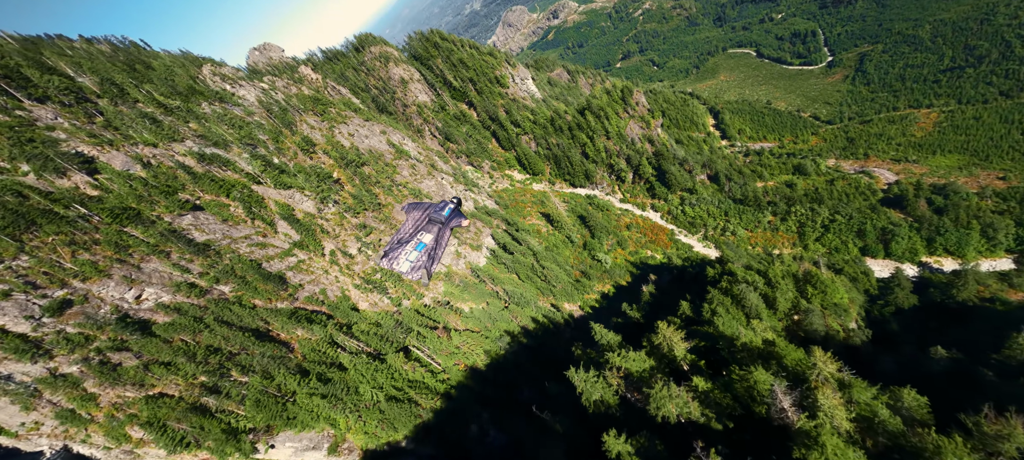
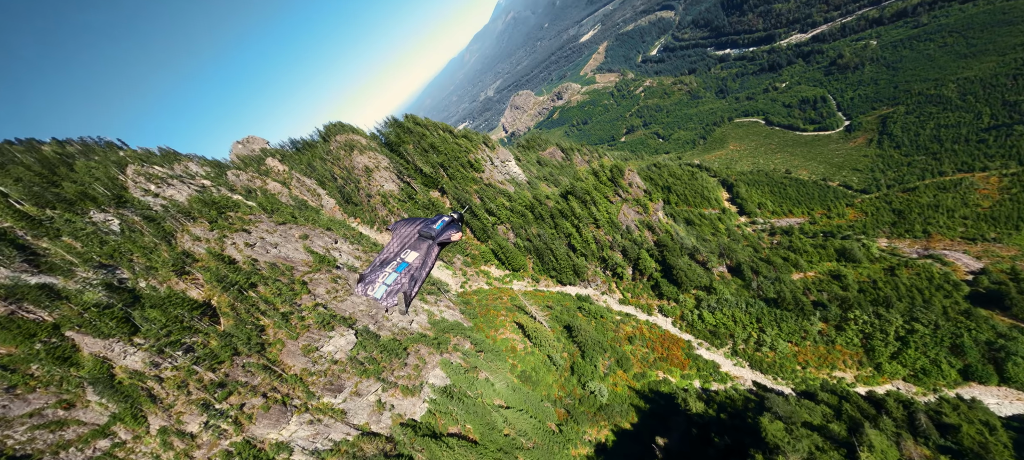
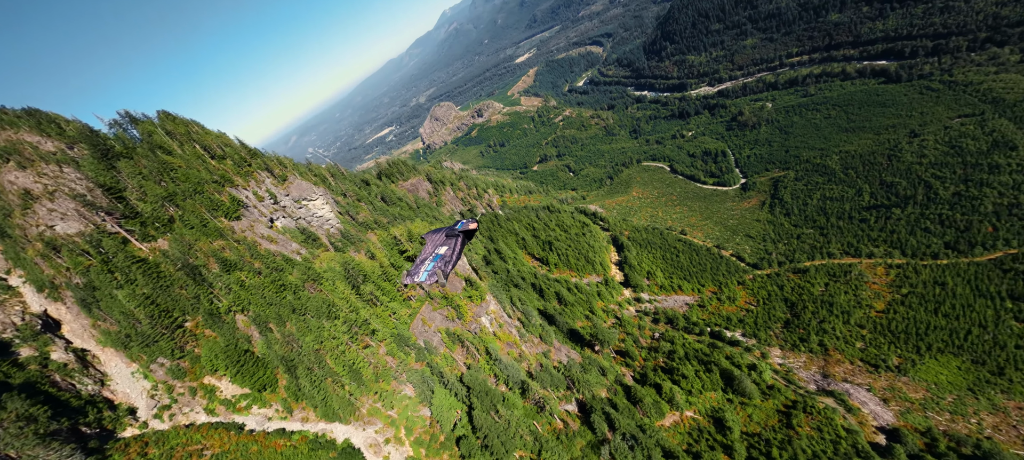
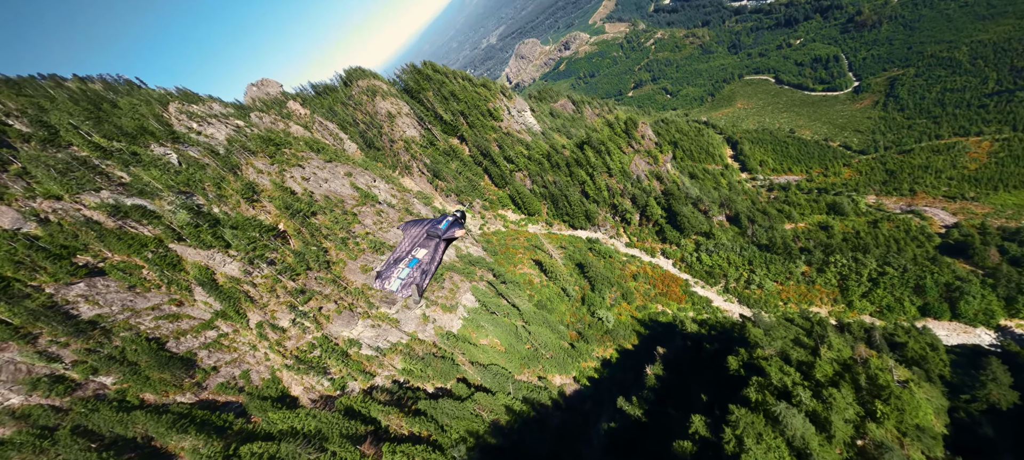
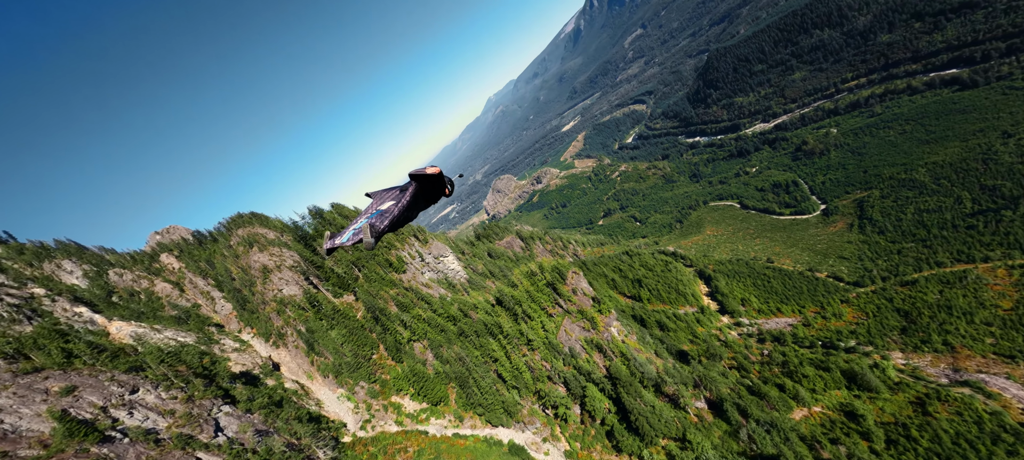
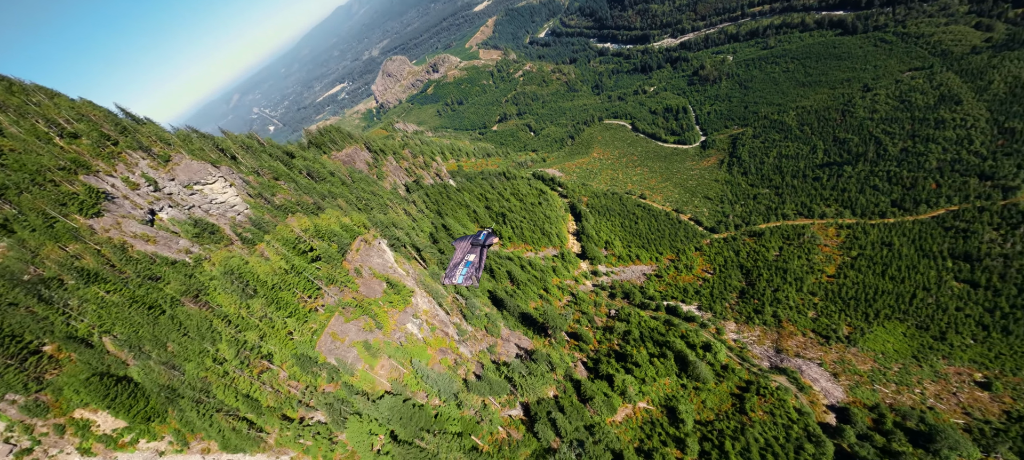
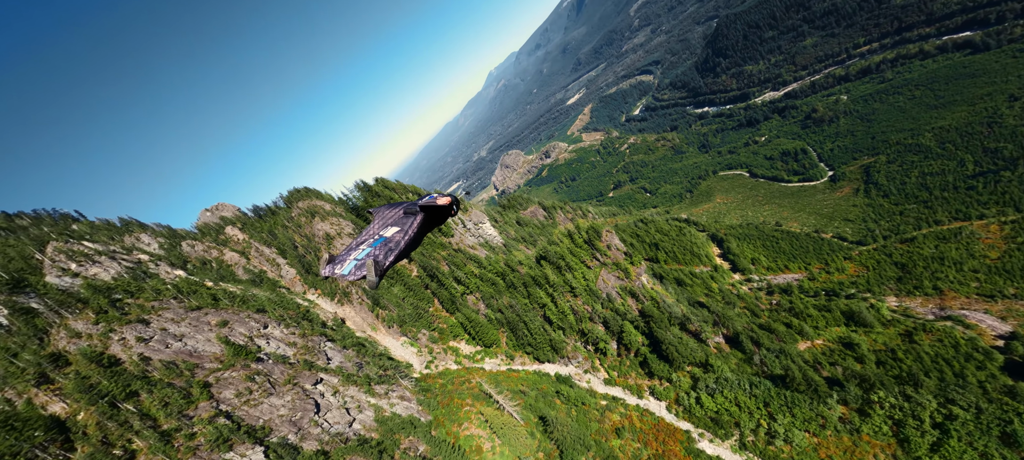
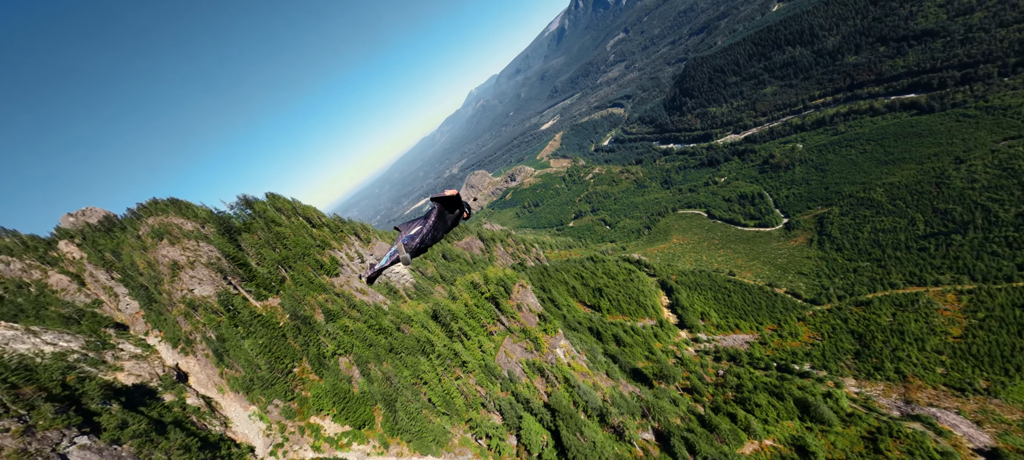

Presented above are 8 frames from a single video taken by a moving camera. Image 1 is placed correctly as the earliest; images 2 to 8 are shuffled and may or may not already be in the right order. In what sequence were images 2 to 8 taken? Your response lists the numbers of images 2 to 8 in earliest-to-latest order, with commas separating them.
4, 2, 7, 5, 8, 3, 6
